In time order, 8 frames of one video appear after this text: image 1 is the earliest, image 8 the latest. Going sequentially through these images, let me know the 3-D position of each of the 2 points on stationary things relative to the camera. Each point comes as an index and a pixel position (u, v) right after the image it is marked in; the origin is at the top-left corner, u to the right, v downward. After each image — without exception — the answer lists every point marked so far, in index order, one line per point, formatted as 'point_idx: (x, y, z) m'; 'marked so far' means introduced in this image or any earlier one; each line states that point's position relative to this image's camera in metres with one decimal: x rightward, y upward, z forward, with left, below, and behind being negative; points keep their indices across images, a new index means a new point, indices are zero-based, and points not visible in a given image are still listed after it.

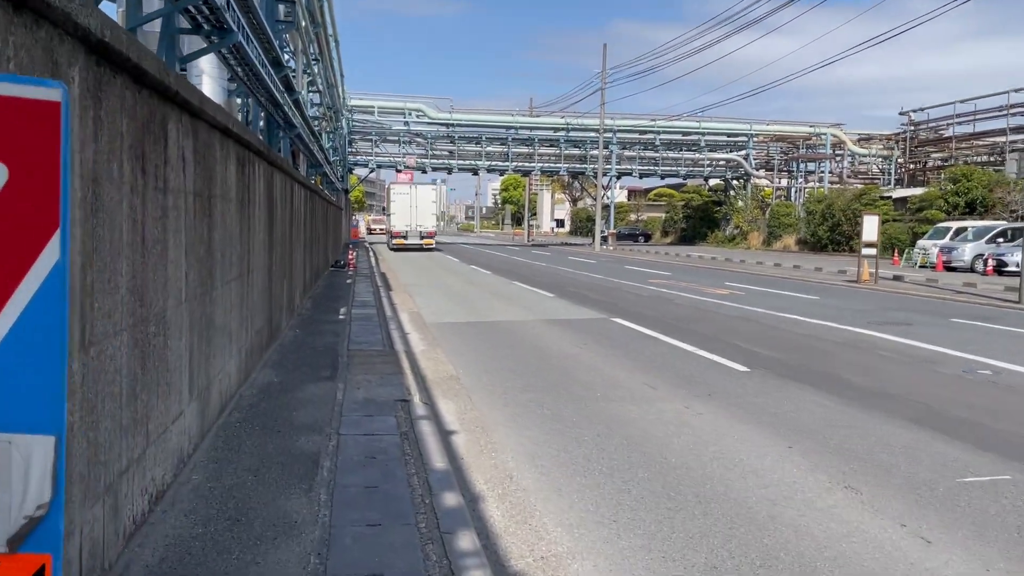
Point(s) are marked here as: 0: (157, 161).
0: (-1.7, +0.6, +4.1) m
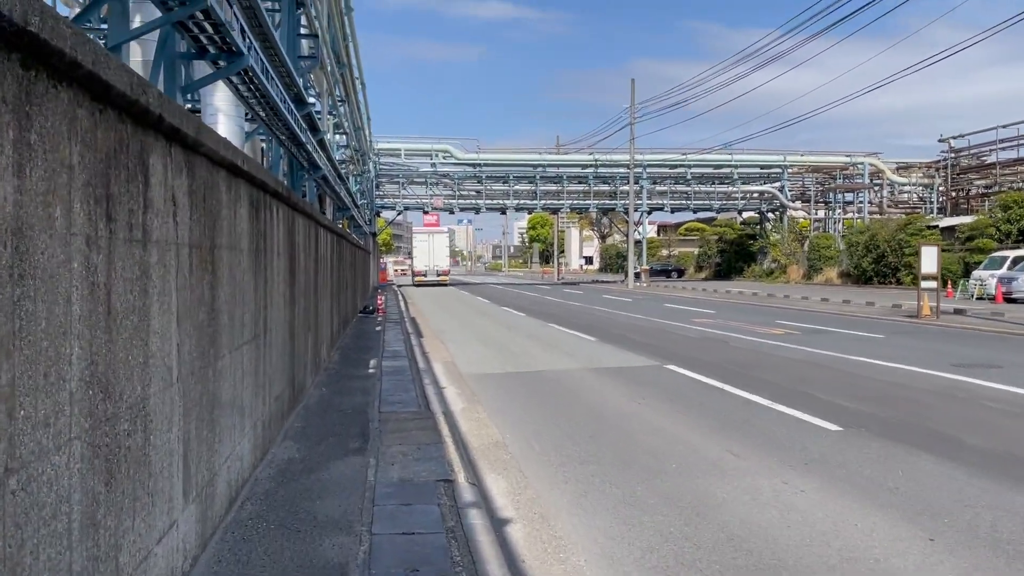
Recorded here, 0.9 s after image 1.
0: (-1.4, +0.3, +3.1) m
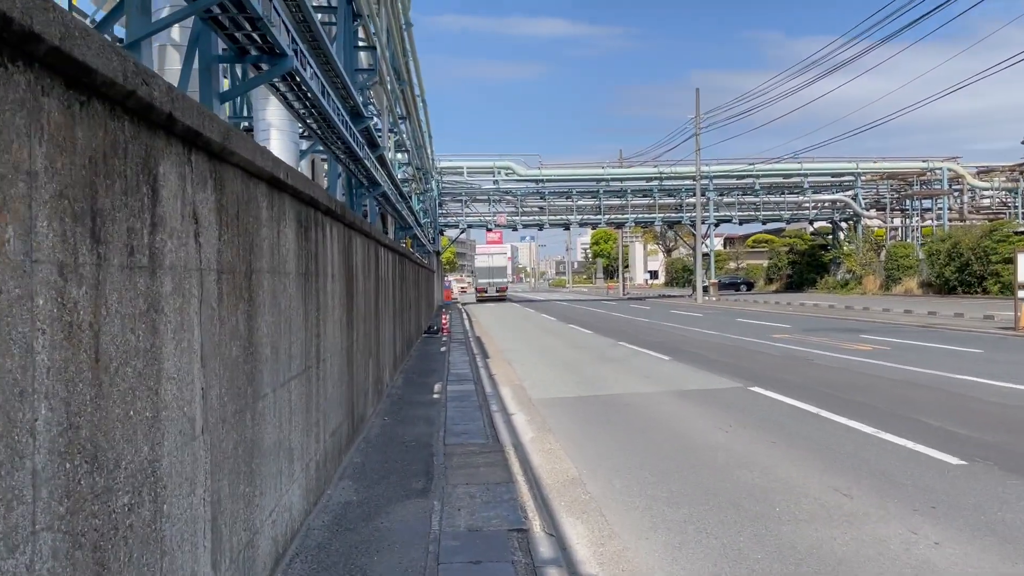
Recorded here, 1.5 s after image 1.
0: (-1.1, +0.2, +2.5) m
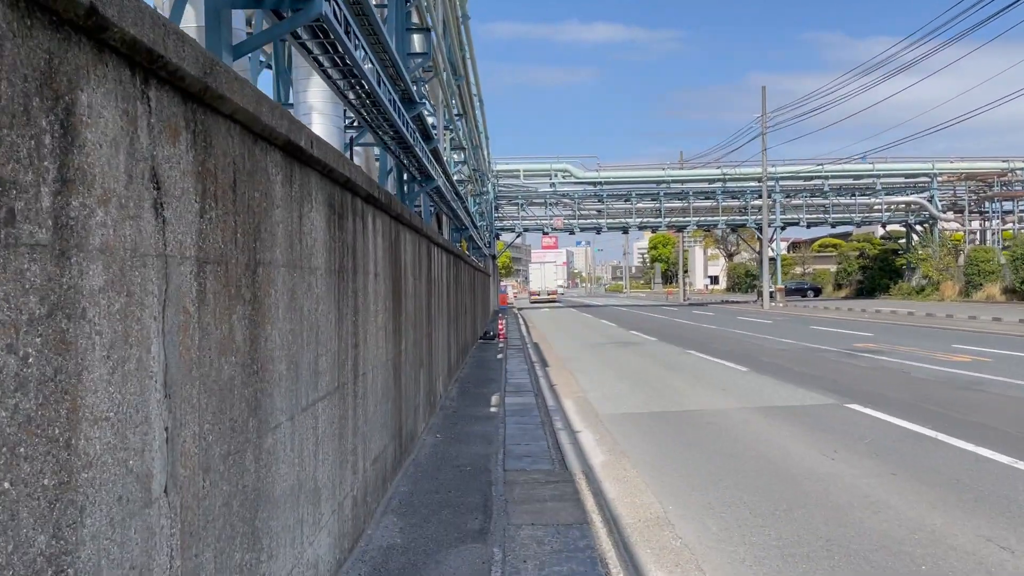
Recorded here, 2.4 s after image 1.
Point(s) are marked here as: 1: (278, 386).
0: (-0.9, +0.2, +1.5) m
1: (-0.9, -0.4, +3.3) m
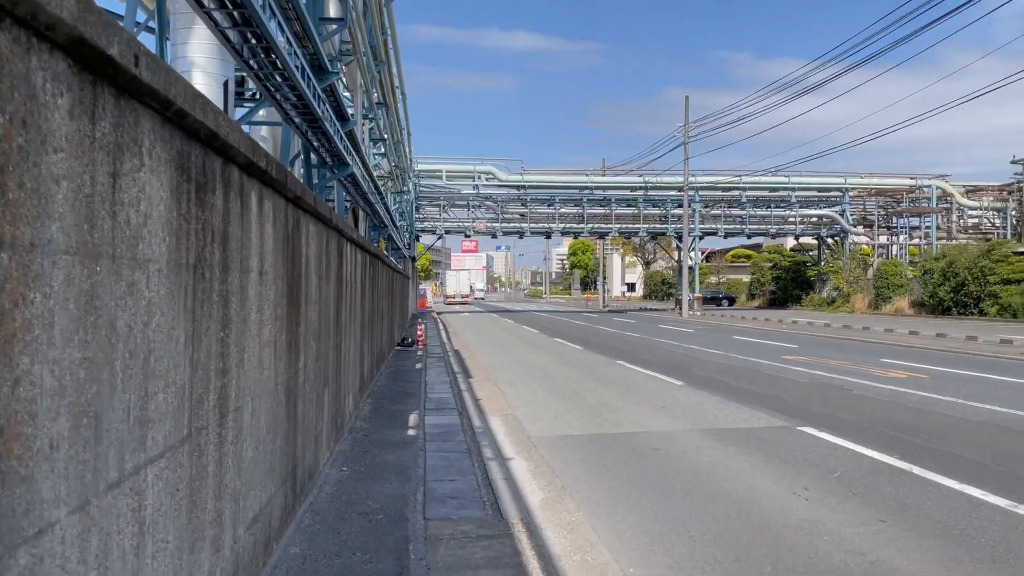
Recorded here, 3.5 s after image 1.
0: (-0.9, +0.2, +0.2) m
1: (-1.0, -0.4, +1.9) m
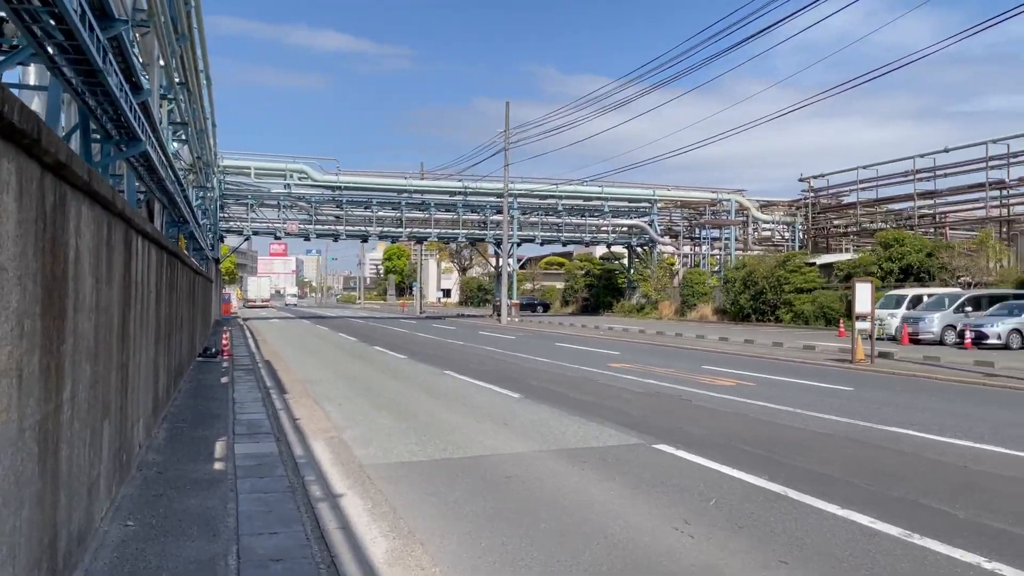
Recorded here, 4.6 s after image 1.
0: (-0.4, +0.2, -1.1) m
1: (-1.0, -0.4, +0.5) m
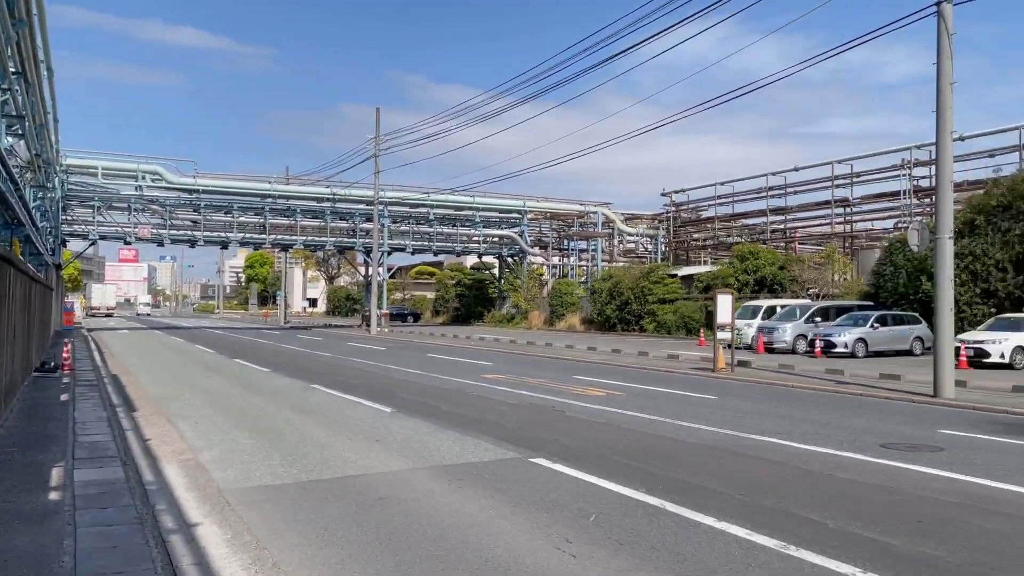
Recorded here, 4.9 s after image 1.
0: (-0.2, +0.2, -1.4) m
1: (-1.0, -0.4, +0.1) m
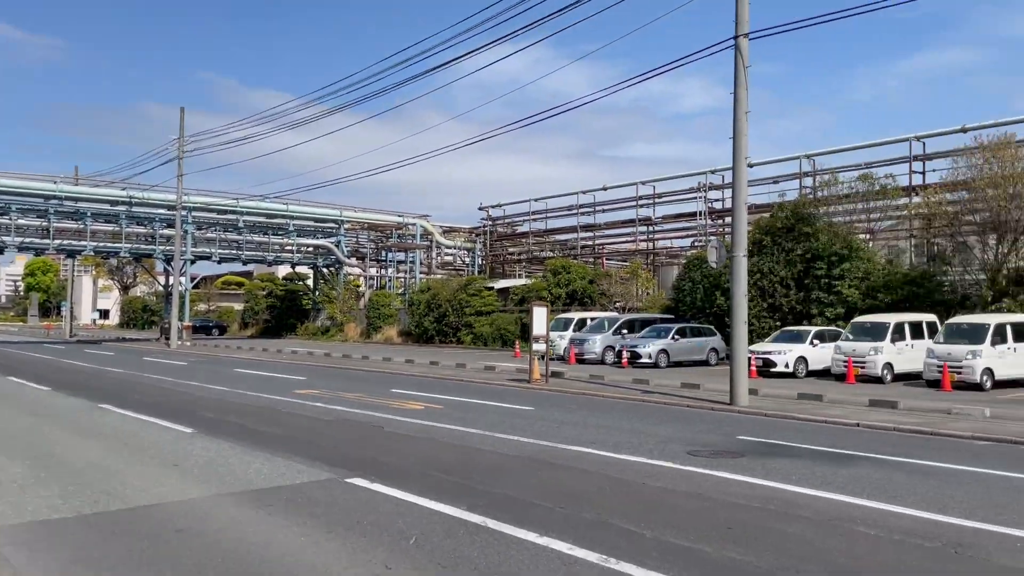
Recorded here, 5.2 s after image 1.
0: (+0.2, +0.3, -1.6) m
1: (-0.9, -0.4, -0.3) m
